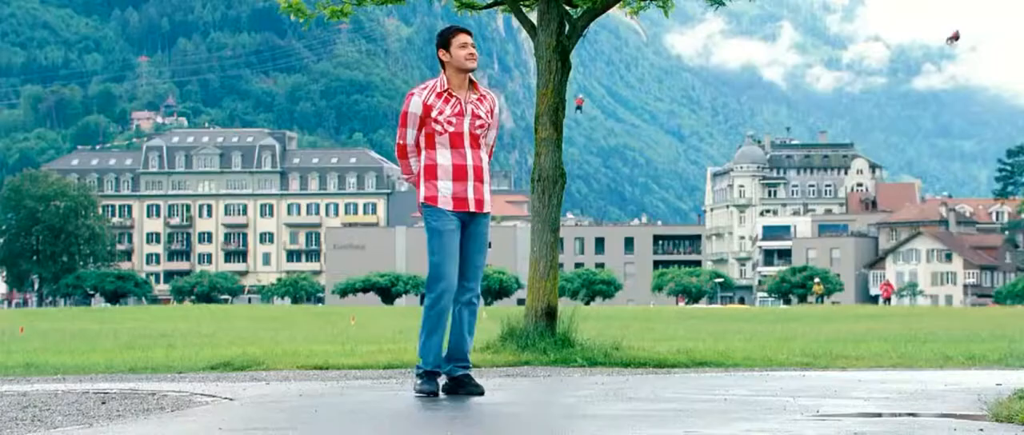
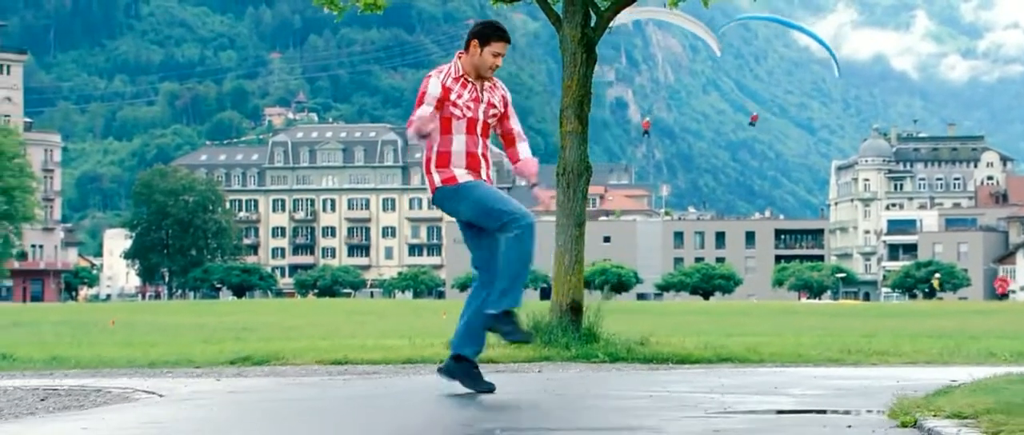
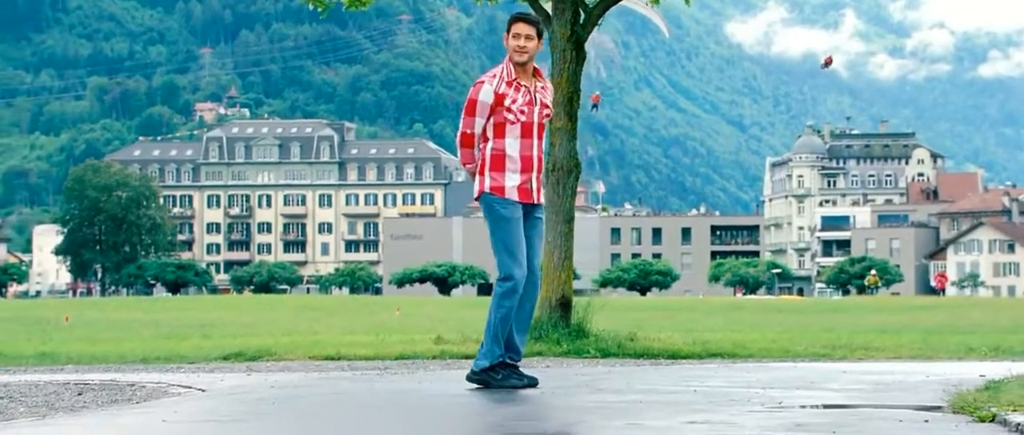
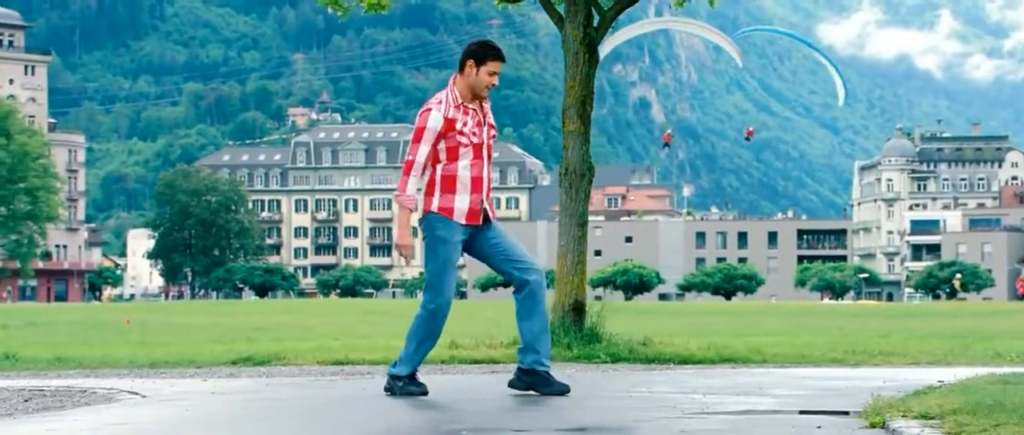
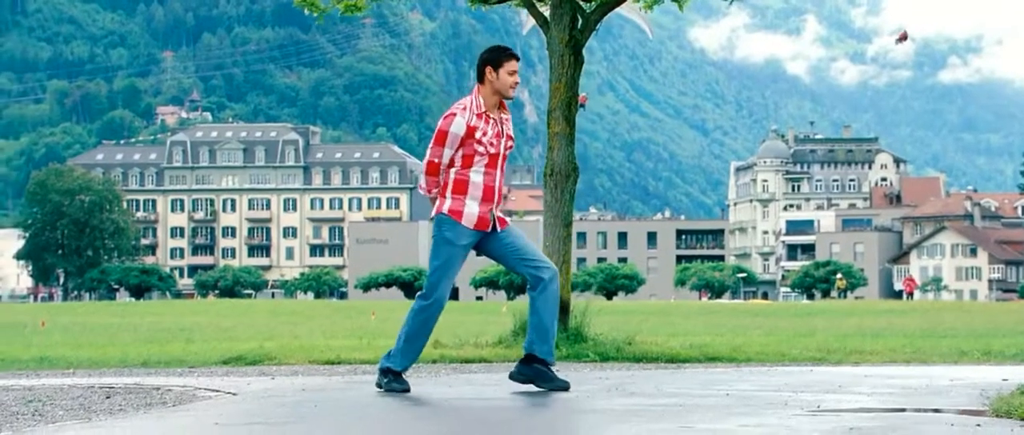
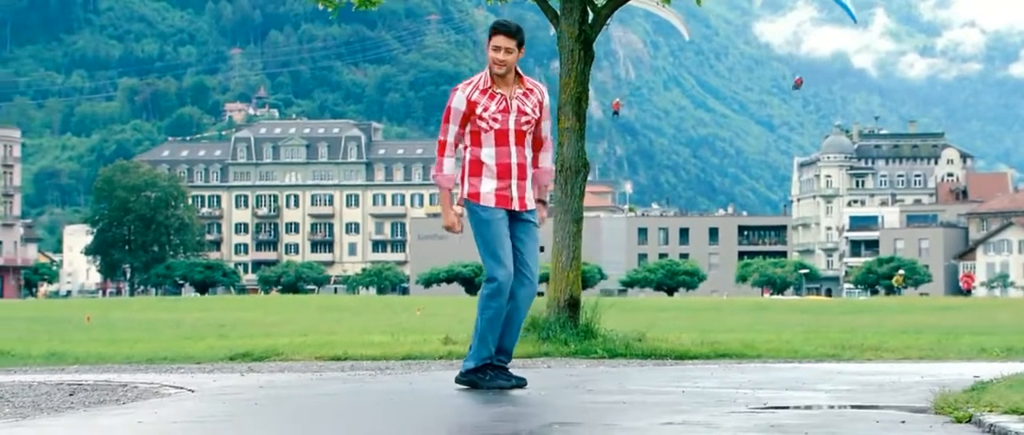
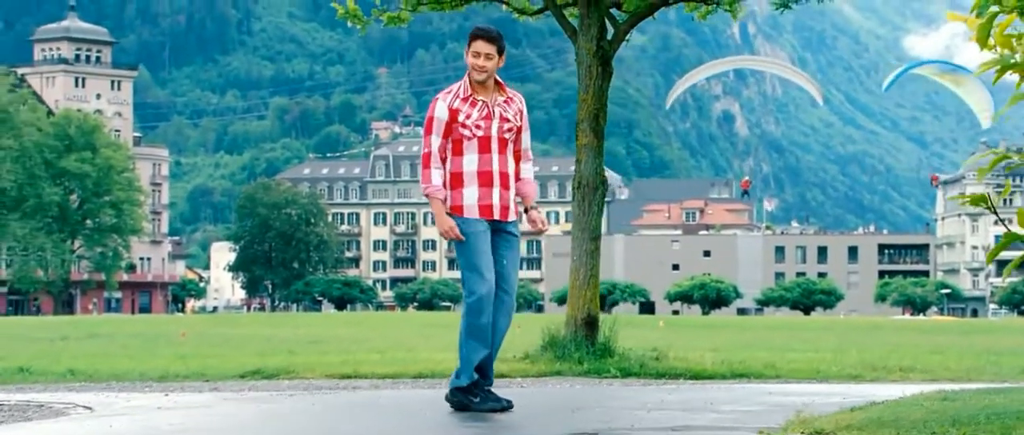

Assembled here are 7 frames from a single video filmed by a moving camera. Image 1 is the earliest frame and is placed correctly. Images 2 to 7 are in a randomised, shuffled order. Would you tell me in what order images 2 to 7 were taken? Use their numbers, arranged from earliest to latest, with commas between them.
5, 3, 6, 2, 4, 7
